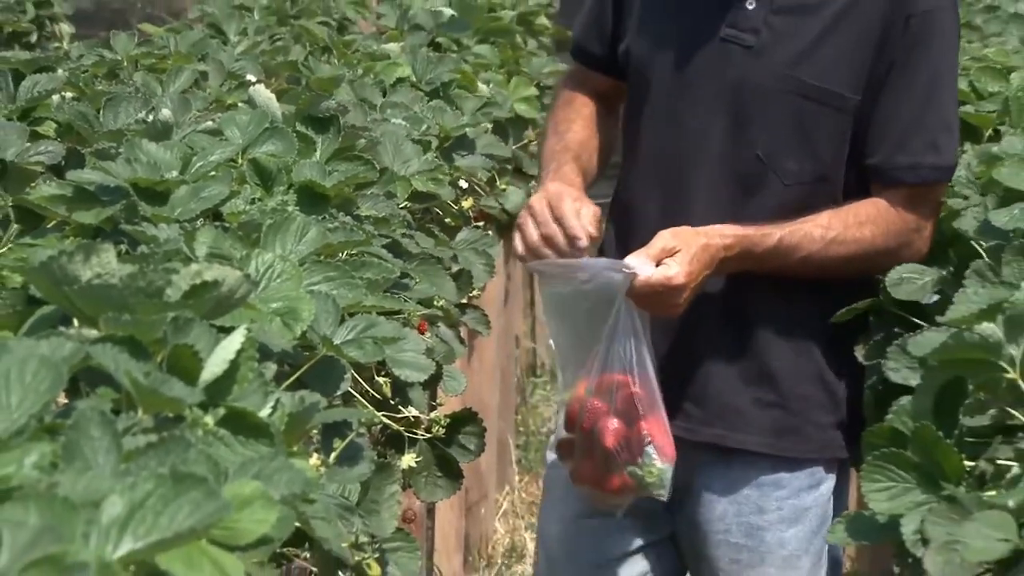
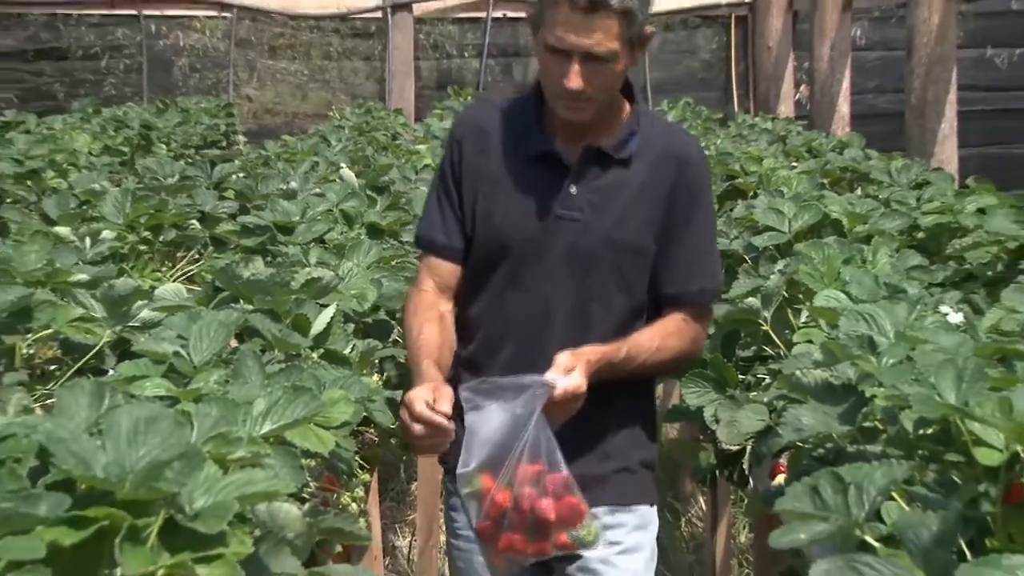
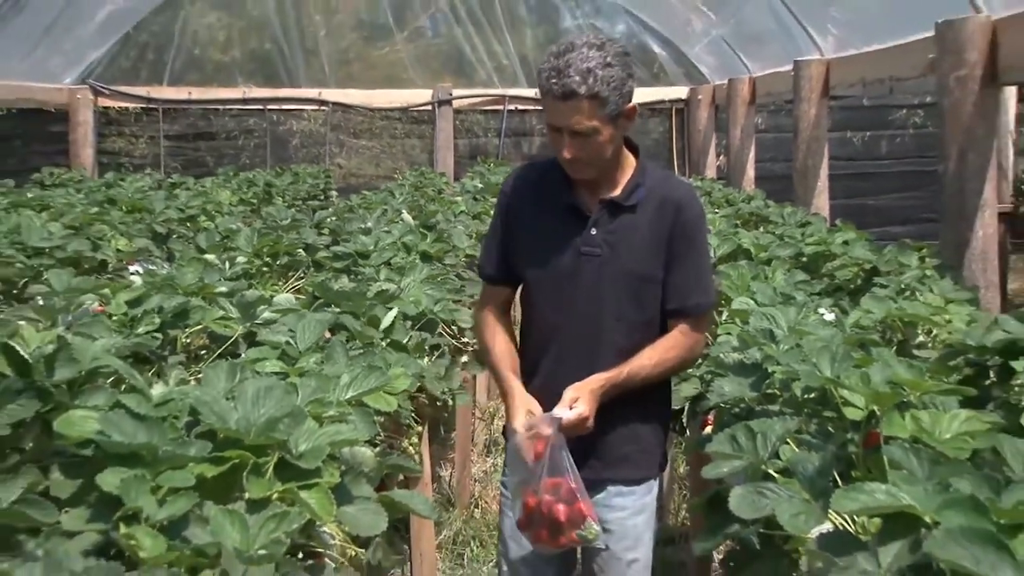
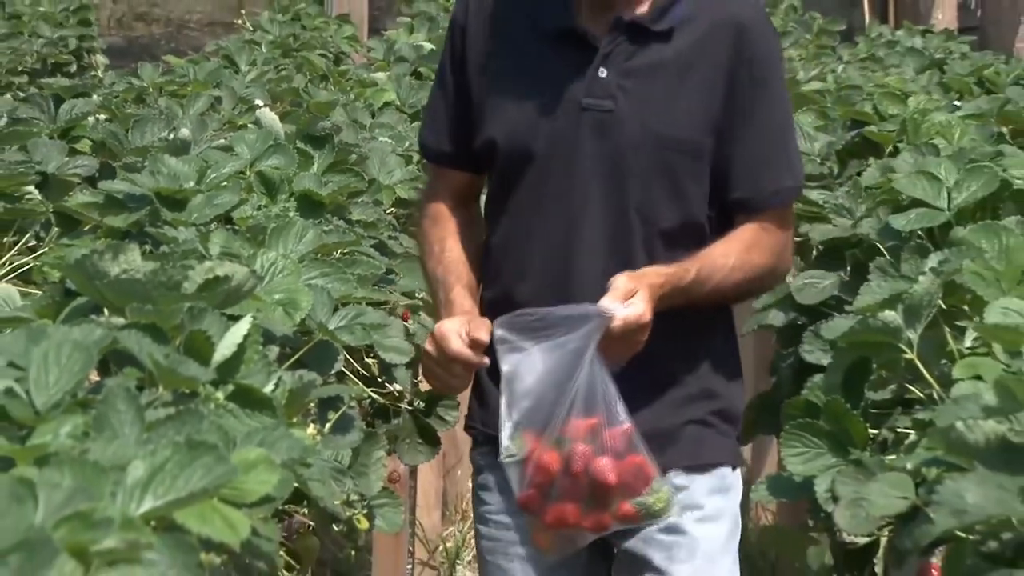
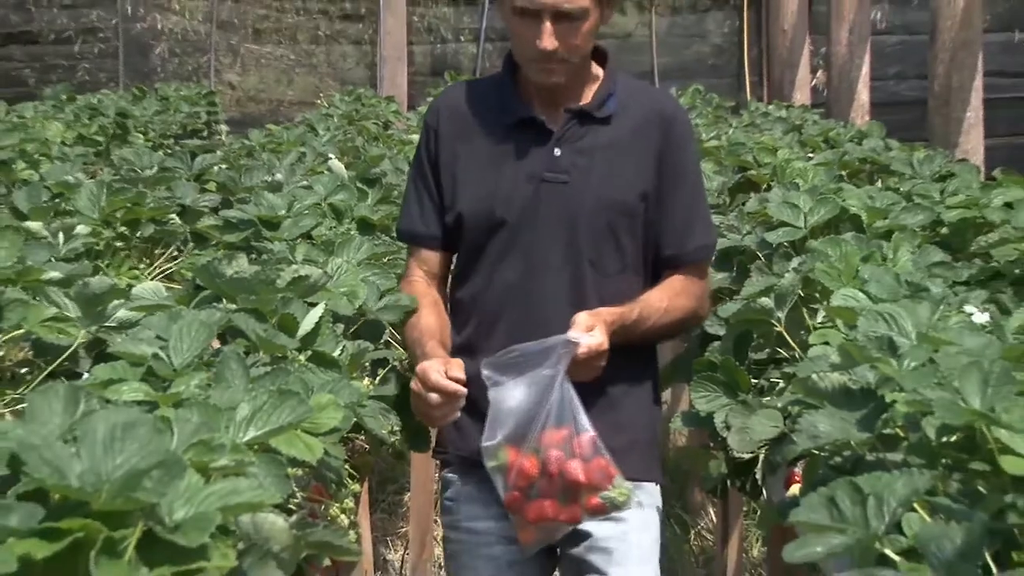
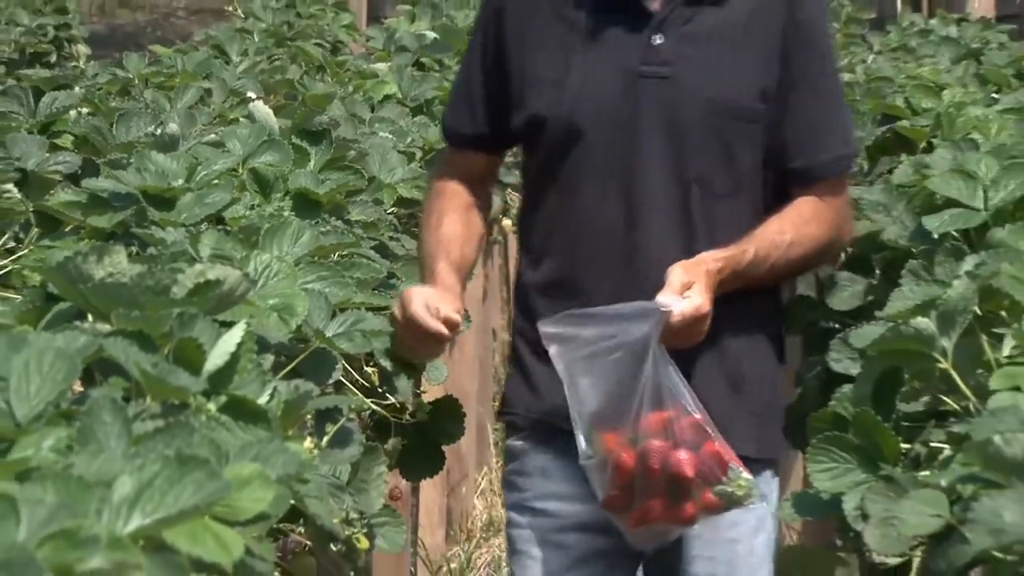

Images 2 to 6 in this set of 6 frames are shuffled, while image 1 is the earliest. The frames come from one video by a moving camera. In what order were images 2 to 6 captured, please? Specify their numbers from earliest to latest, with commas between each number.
6, 4, 5, 2, 3
